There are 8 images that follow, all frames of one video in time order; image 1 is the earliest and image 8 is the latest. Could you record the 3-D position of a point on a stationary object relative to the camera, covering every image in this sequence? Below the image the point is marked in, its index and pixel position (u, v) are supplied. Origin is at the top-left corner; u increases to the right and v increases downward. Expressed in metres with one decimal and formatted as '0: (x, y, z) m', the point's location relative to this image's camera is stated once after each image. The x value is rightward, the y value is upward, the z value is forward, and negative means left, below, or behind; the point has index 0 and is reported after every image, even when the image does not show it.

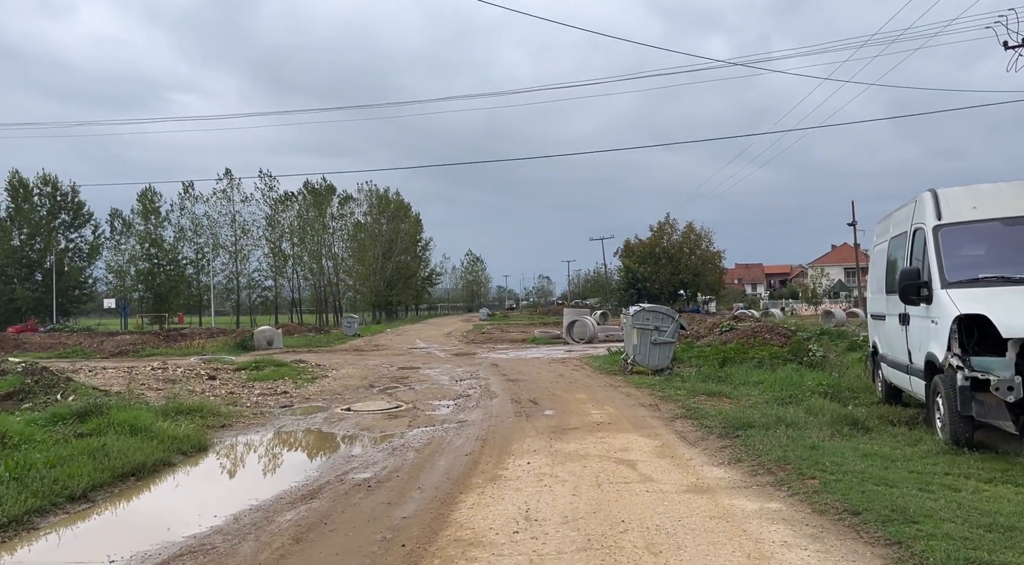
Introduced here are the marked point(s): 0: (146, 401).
0: (-6.3, -2.1, +13.5) m
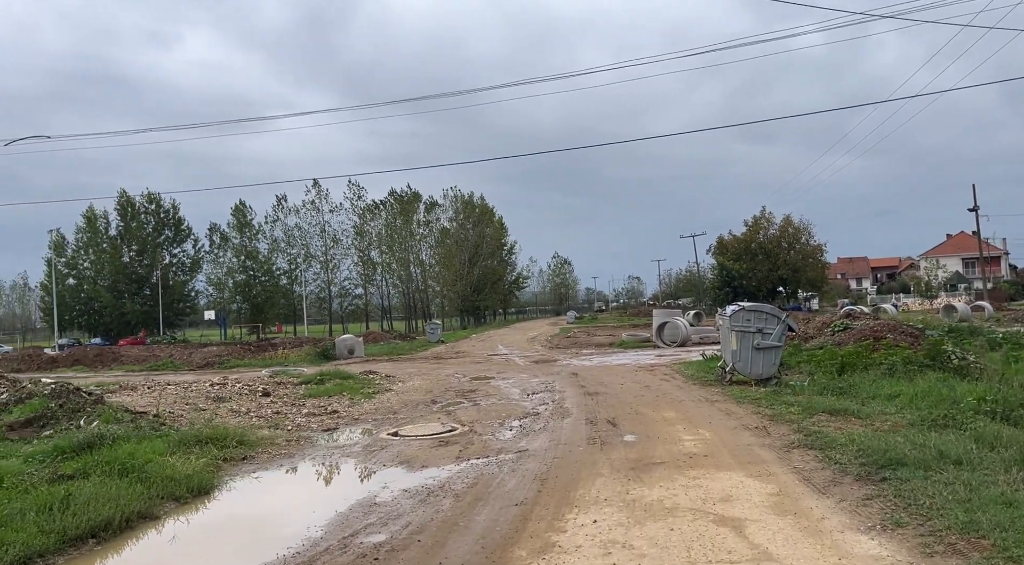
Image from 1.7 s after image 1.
0: (-5.1, -2.2, +12.0) m
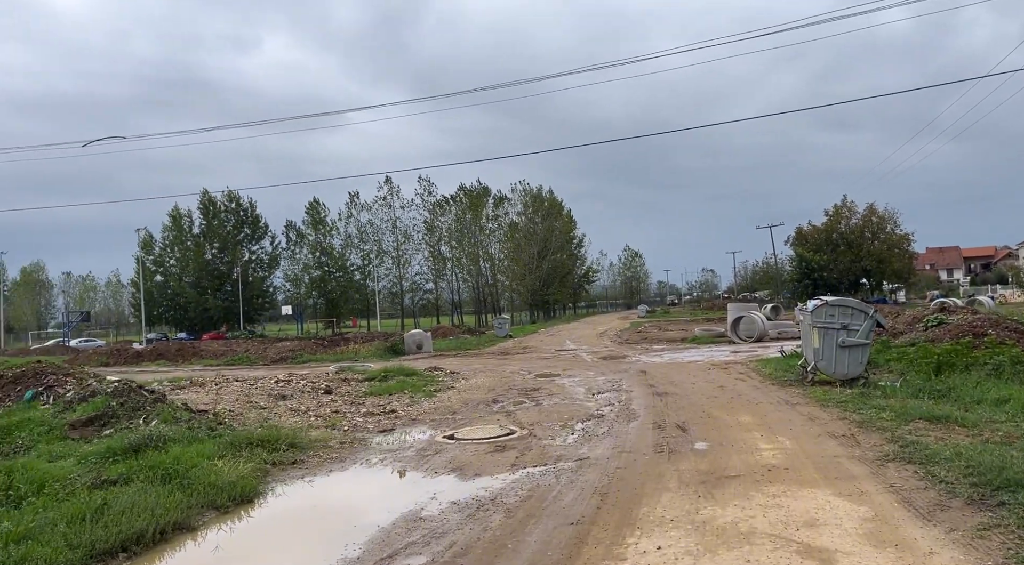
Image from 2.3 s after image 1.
0: (-4.2, -2.2, +11.8) m
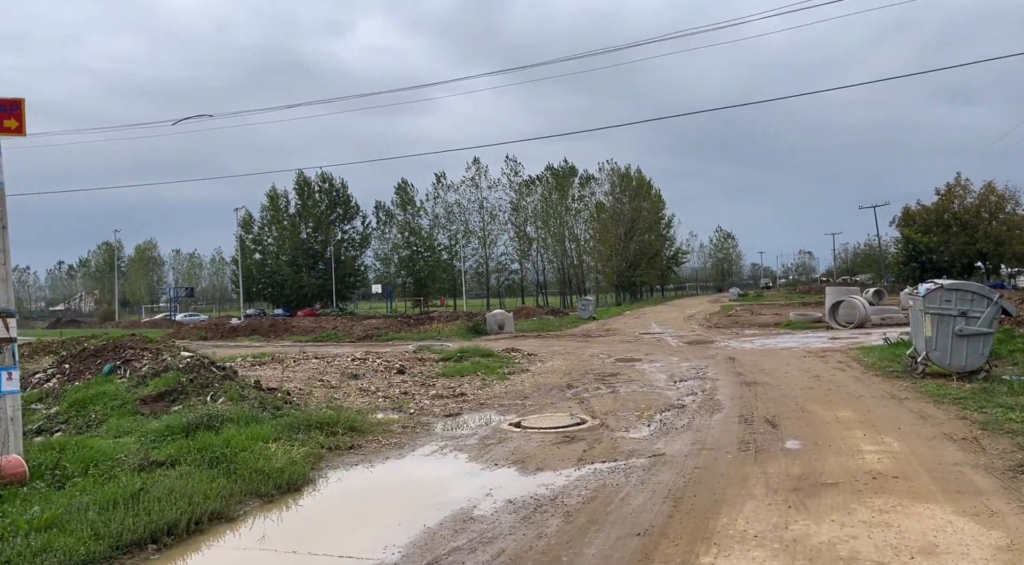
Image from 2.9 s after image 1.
0: (-3.2, -1.8, +11.5) m
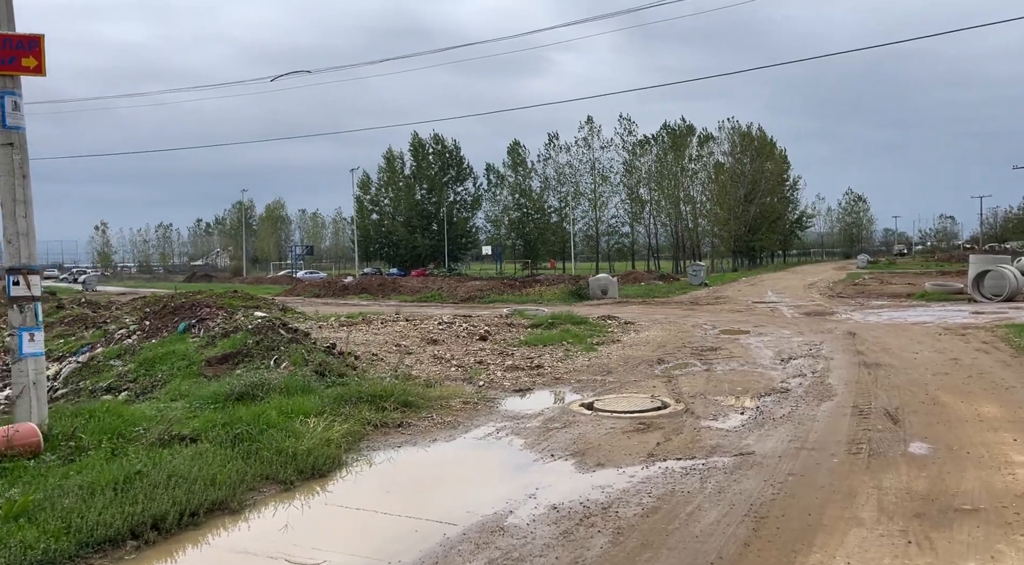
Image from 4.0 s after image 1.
0: (-2.1, -1.3, +10.8) m
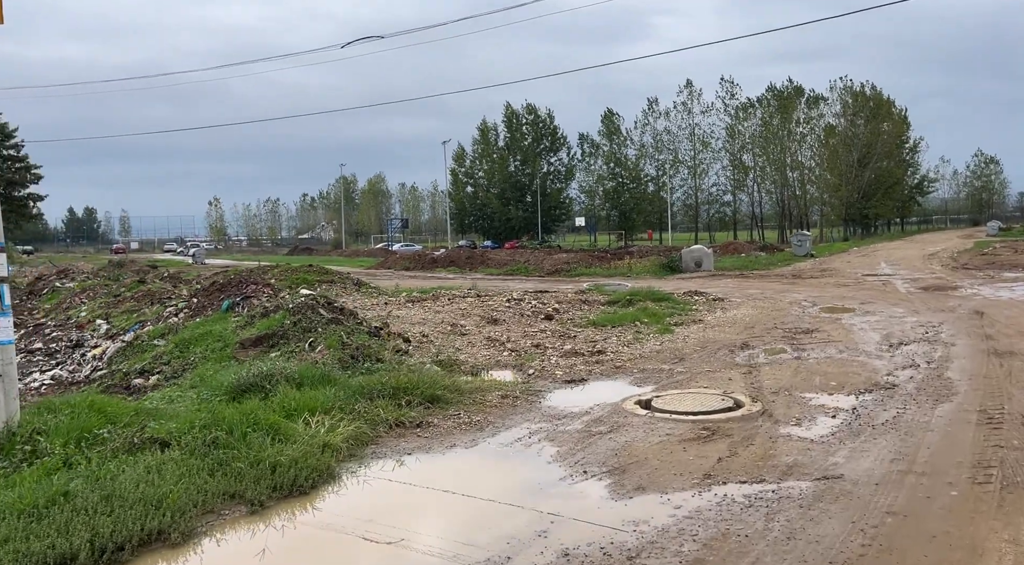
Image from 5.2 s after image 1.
0: (-1.5, -1.0, +9.7) m
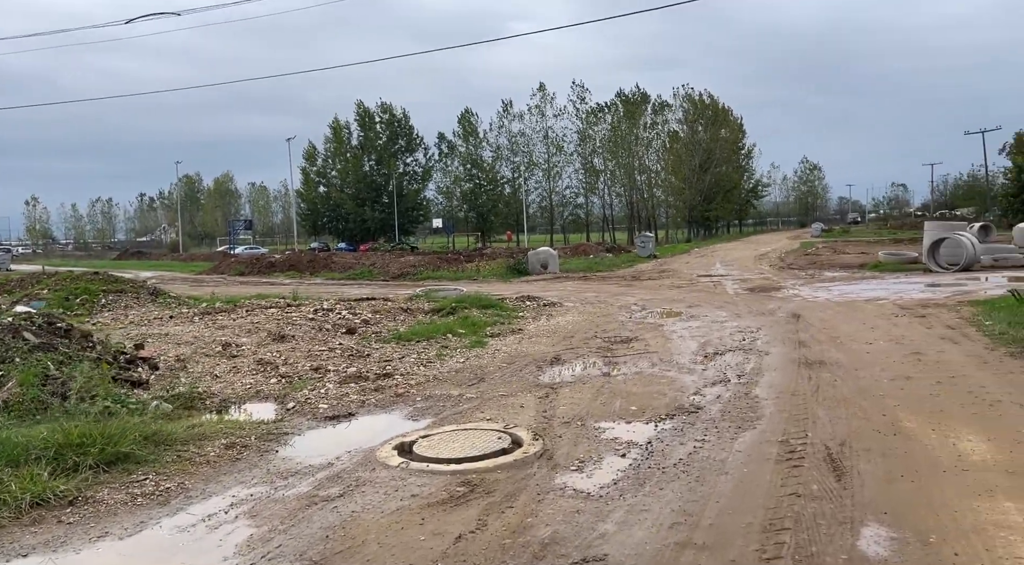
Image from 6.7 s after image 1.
0: (-4.0, -1.2, +7.8) m
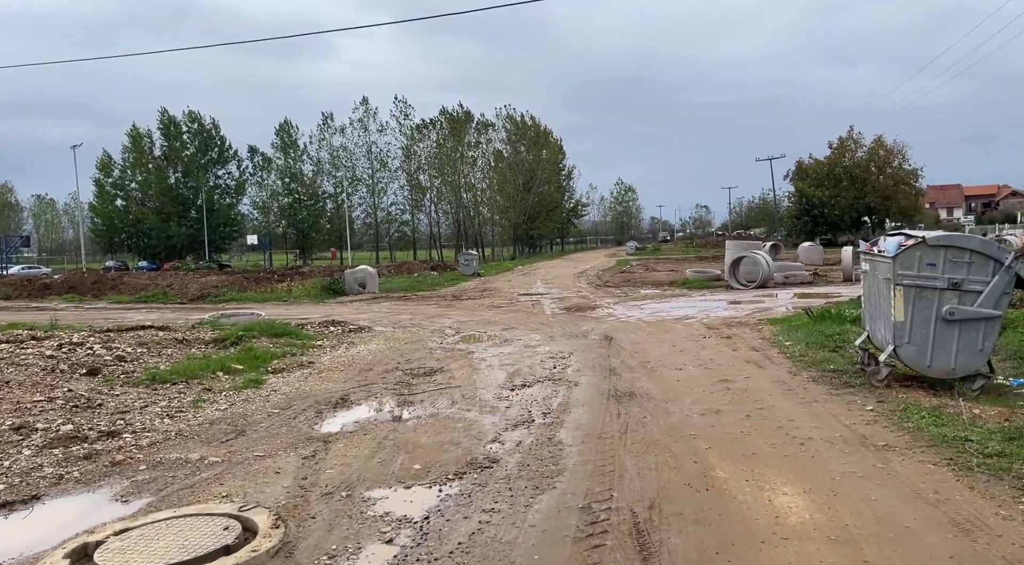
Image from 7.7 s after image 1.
0: (-5.8, -1.5, +5.3) m
